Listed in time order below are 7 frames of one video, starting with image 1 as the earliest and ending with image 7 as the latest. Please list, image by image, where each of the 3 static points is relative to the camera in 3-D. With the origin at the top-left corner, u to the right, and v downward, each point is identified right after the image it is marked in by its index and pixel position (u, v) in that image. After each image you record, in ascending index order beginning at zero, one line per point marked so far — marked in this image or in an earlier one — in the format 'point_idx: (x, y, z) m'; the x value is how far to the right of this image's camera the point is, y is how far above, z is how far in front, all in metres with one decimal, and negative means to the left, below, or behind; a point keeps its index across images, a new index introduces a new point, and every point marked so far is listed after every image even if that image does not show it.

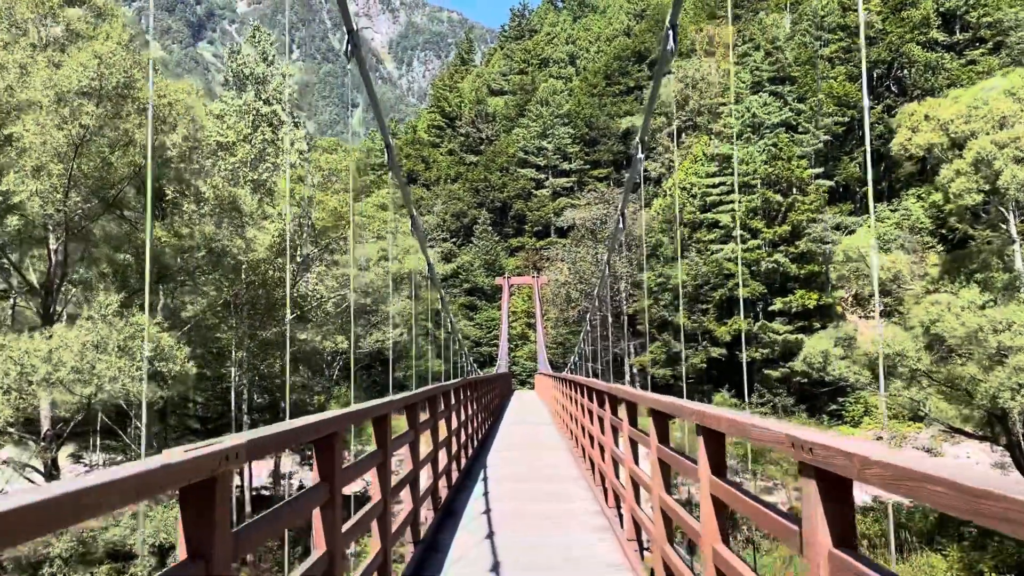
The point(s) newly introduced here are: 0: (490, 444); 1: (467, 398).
0: (-0.3, -2.0, +9.4) m
1: (-0.5, -1.2, +8.0) m
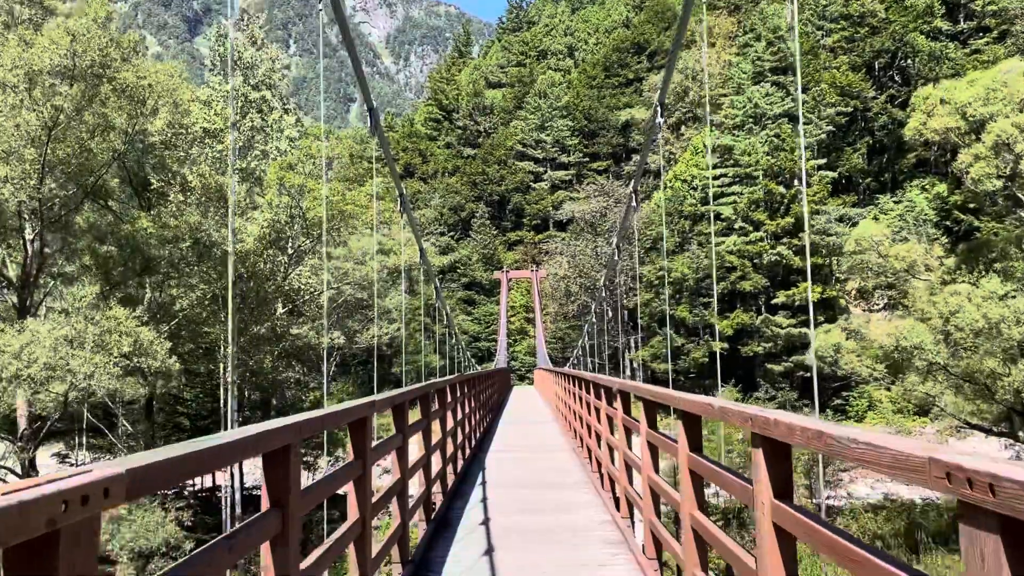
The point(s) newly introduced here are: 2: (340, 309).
0: (-0.3, -1.9, +8.9) m
1: (-0.5, -1.1, +7.6) m
2: (-4.6, -0.6, +19.9) m
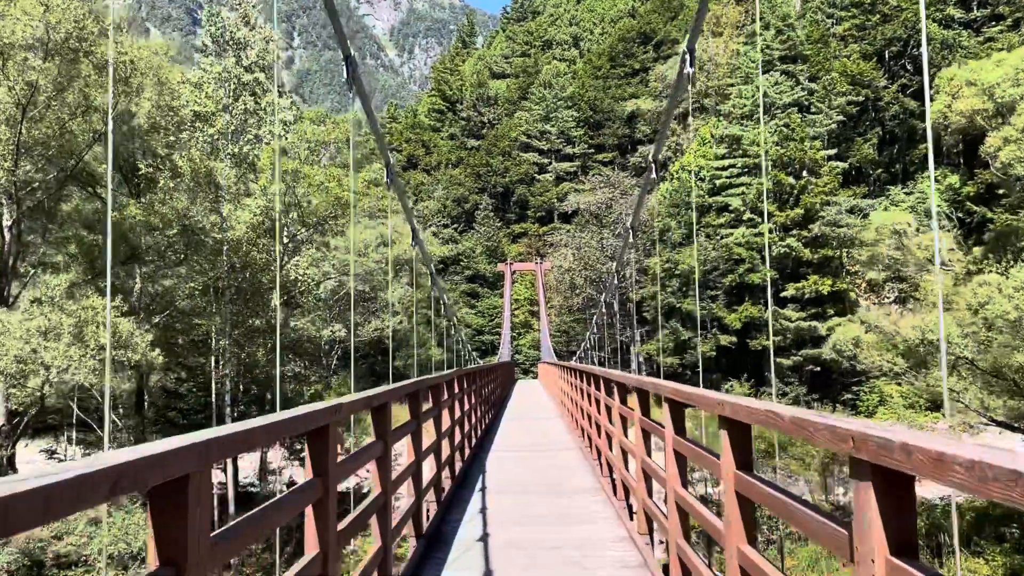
0: (-0.3, -1.8, +8.5) m
1: (-0.5, -1.0, +7.1) m
2: (-4.5, -0.3, +19.5) m
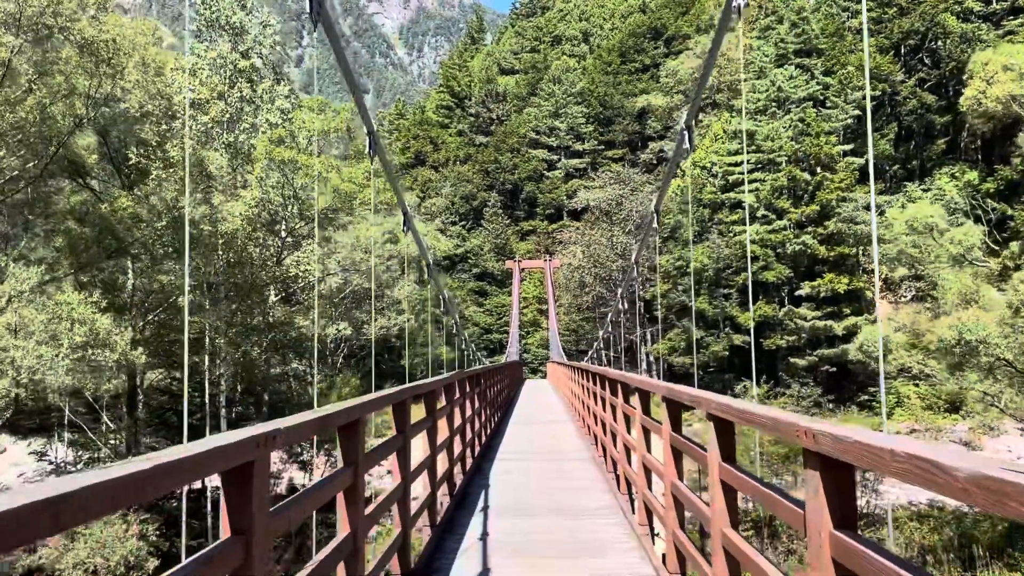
0: (-0.2, -1.8, +7.9) m
1: (-0.4, -0.9, +6.6) m
2: (-4.3, -0.3, +19.0) m
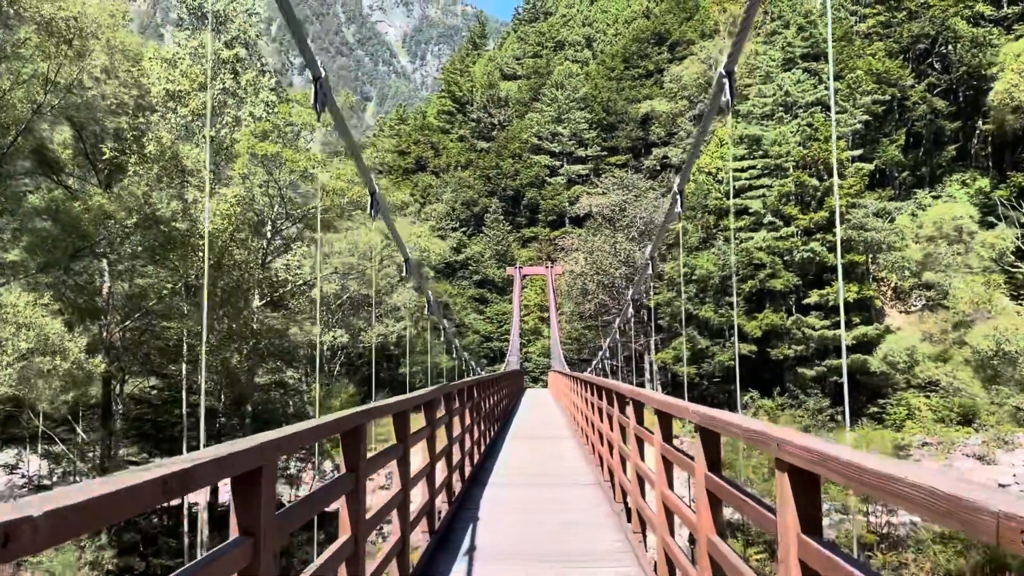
0: (-0.2, -1.8, +7.2) m
1: (-0.4, -1.0, +5.9) m
2: (-4.3, -0.4, +18.3) m
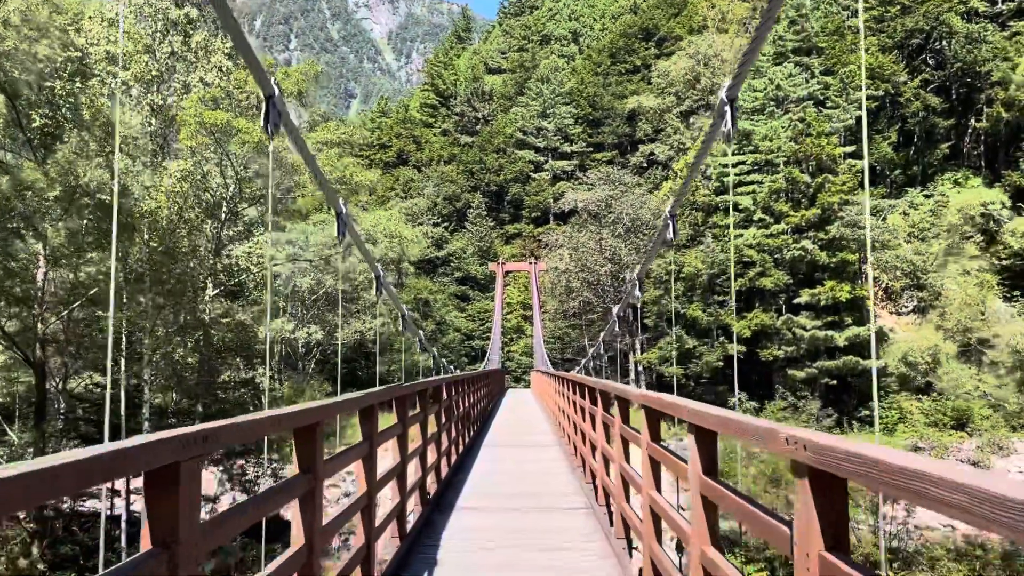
0: (-0.4, -1.7, +6.2) m
1: (-0.6, -0.8, +4.9) m
2: (-4.8, -0.2, +17.2) m
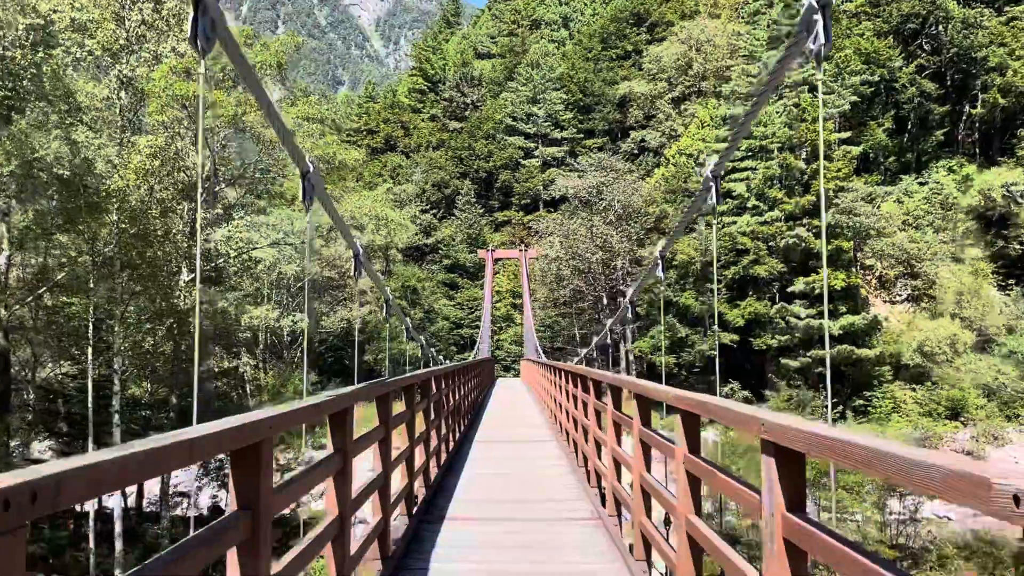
0: (-0.5, -1.5, +5.7) m
1: (-0.6, -0.7, +4.4) m
2: (-5.0, +0.1, +16.7) m
